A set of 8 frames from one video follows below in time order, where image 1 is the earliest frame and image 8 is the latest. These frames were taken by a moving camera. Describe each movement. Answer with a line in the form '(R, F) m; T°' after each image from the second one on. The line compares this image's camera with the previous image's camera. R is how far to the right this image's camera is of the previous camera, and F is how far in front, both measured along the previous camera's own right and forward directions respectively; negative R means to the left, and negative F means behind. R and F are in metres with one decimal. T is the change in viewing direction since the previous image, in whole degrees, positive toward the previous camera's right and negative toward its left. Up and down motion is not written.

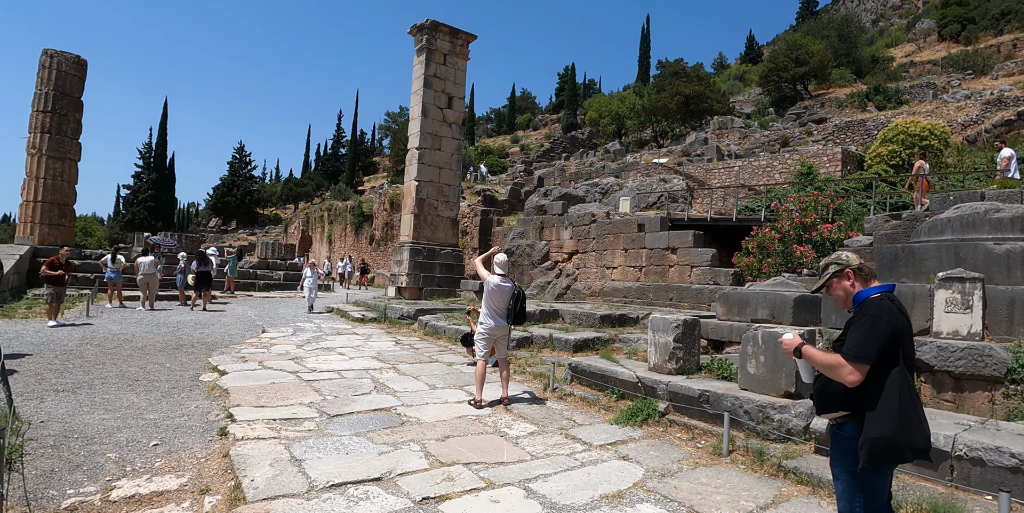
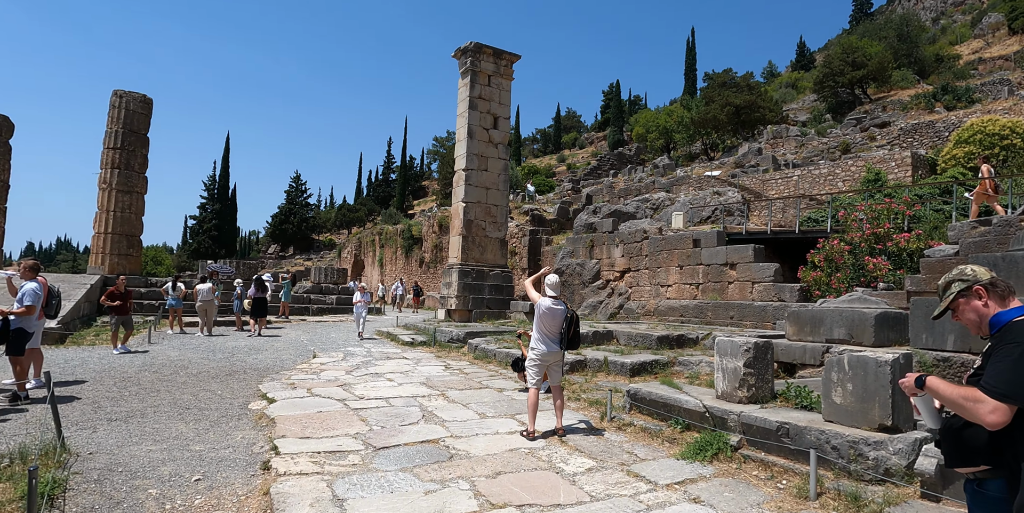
(0.0, +0.3) m; -5°
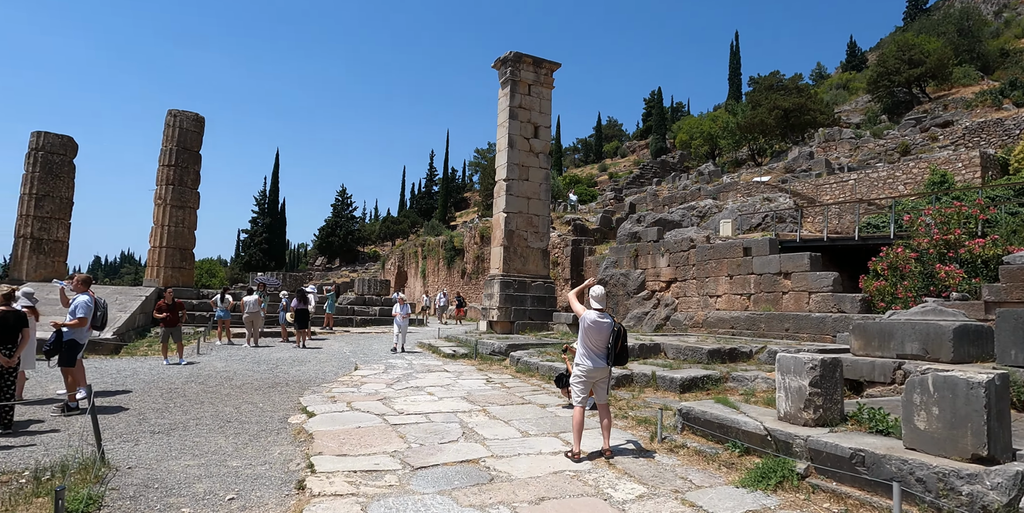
(0.0, +0.2) m; -4°
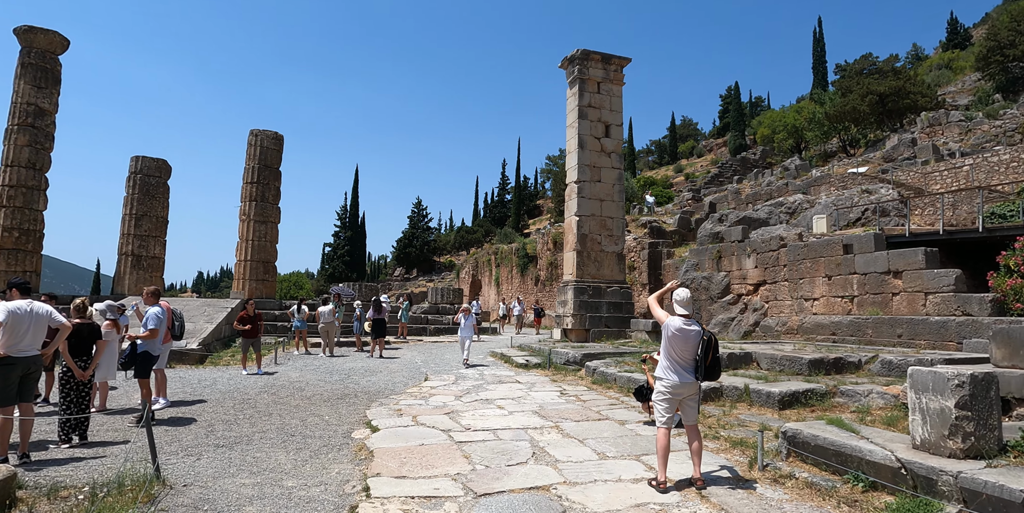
(0.0, +0.5) m; -7°
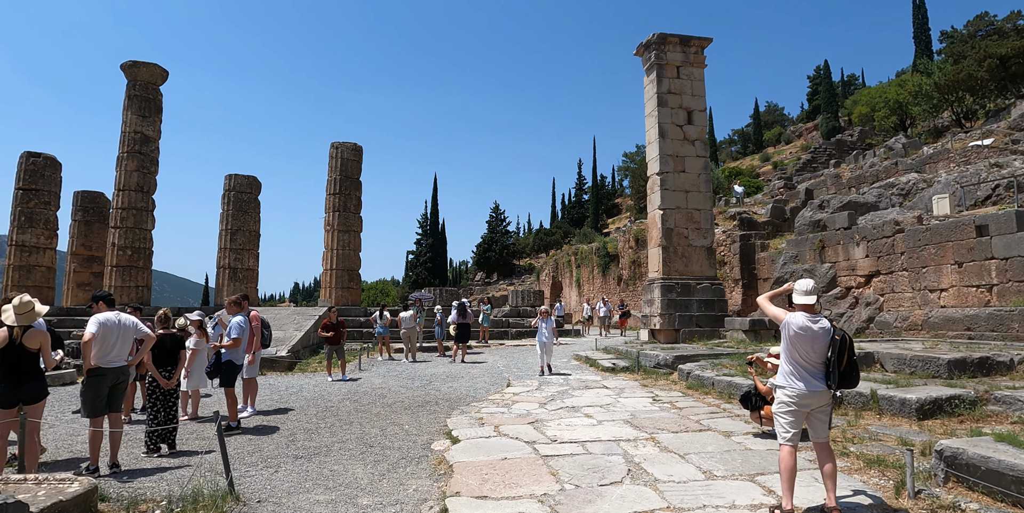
(0.0, +0.5) m; -8°
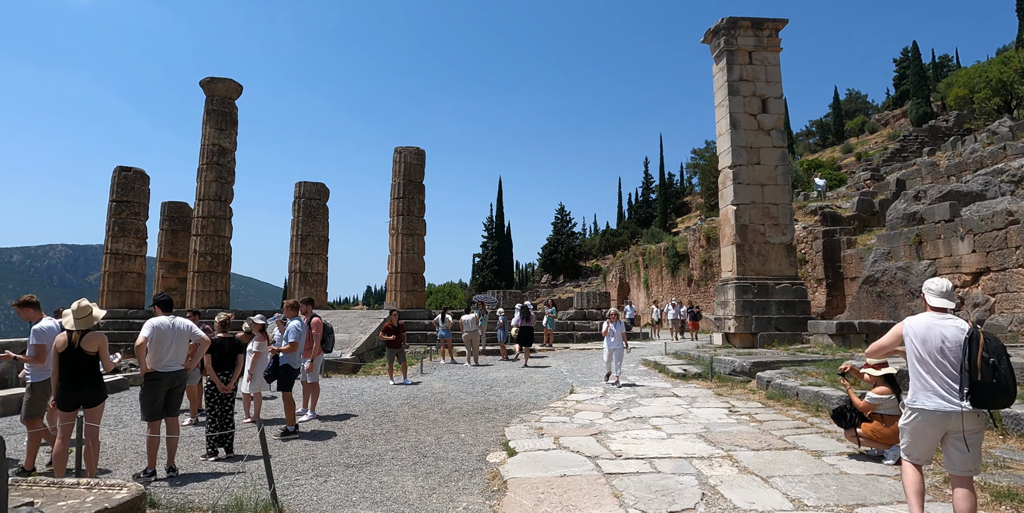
(+0.1, +0.4) m; -6°
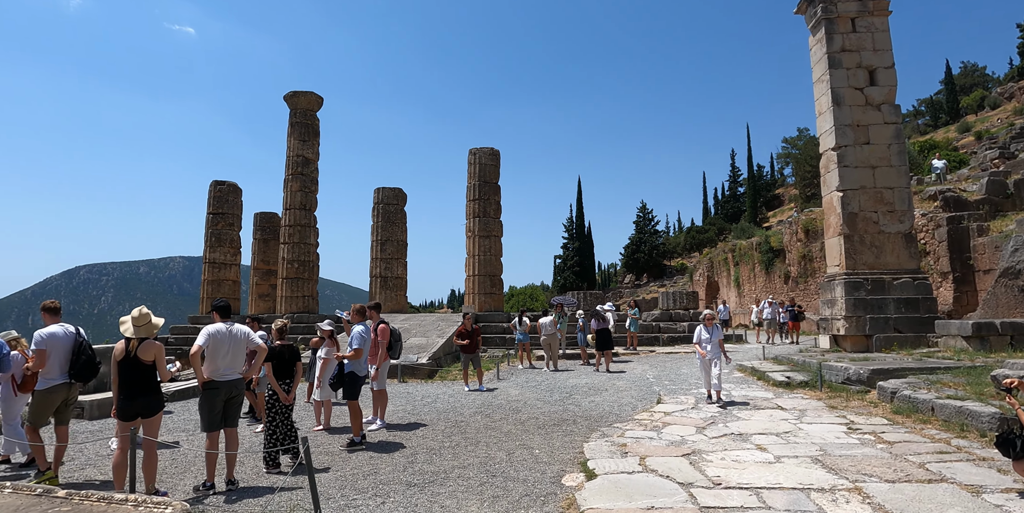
(+0.1, +0.6) m; -8°
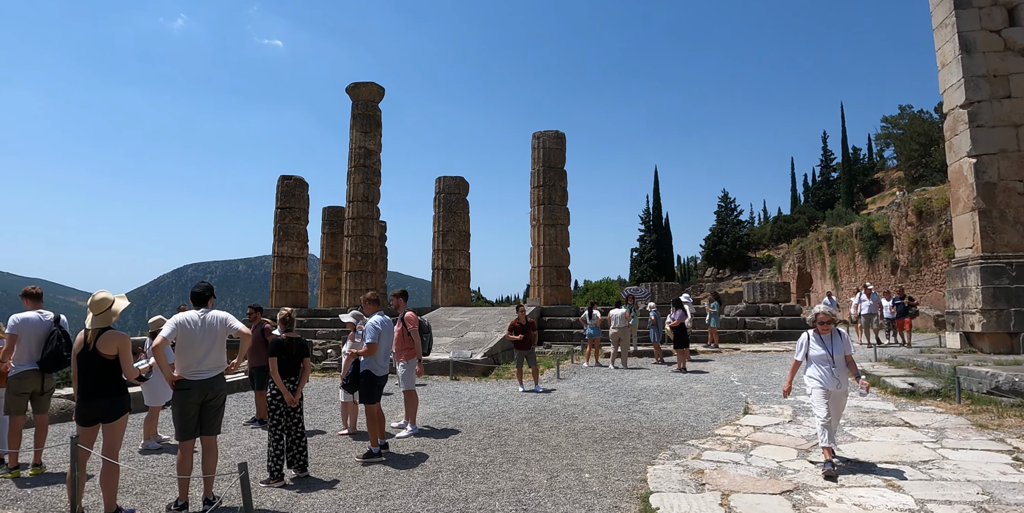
(+0.3, +1.1) m; -7°
